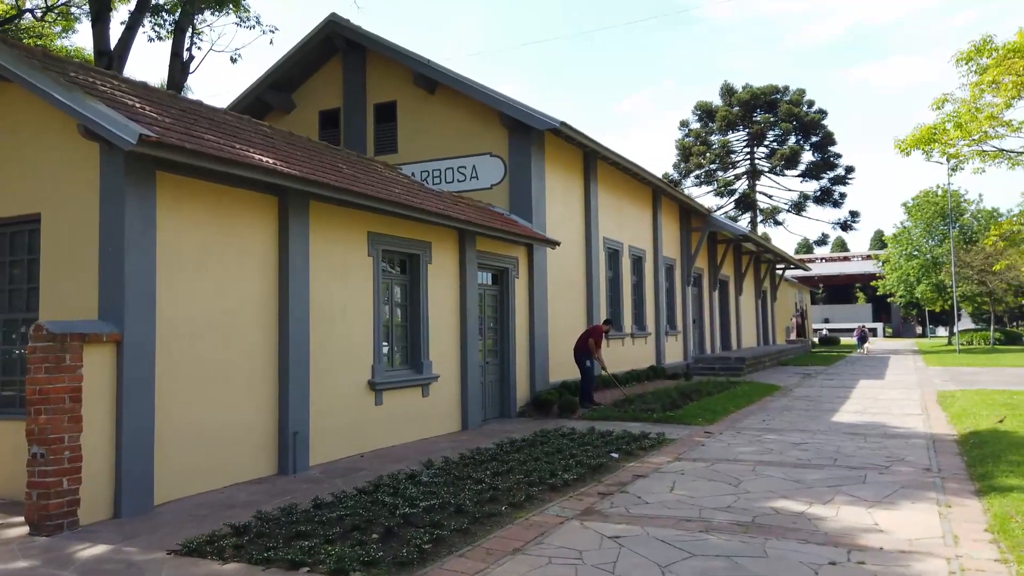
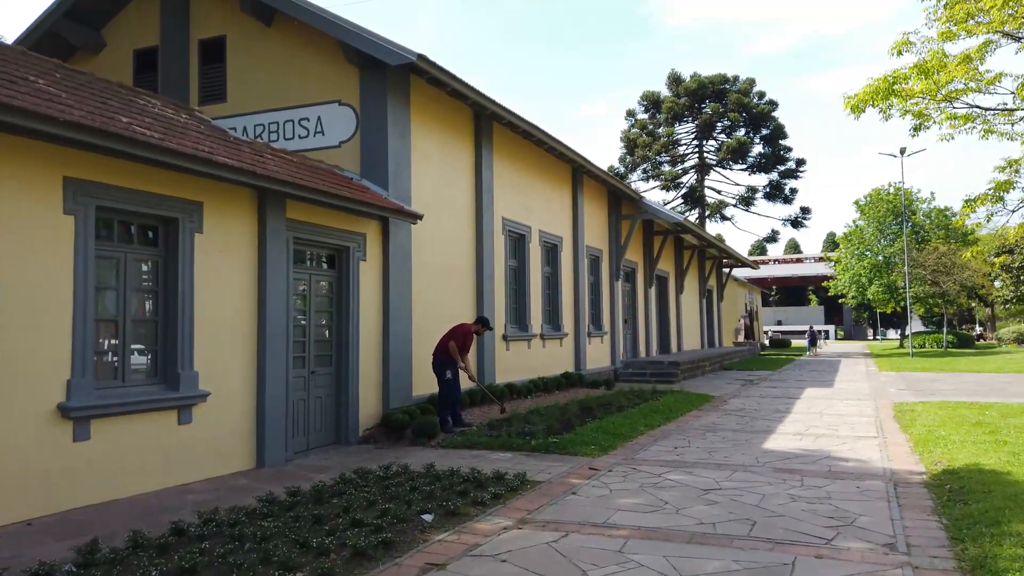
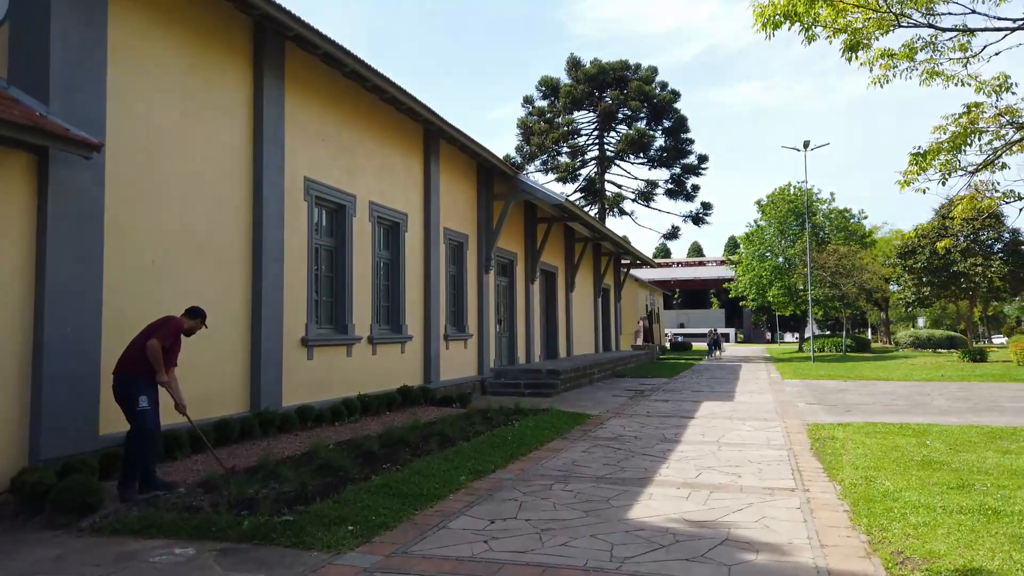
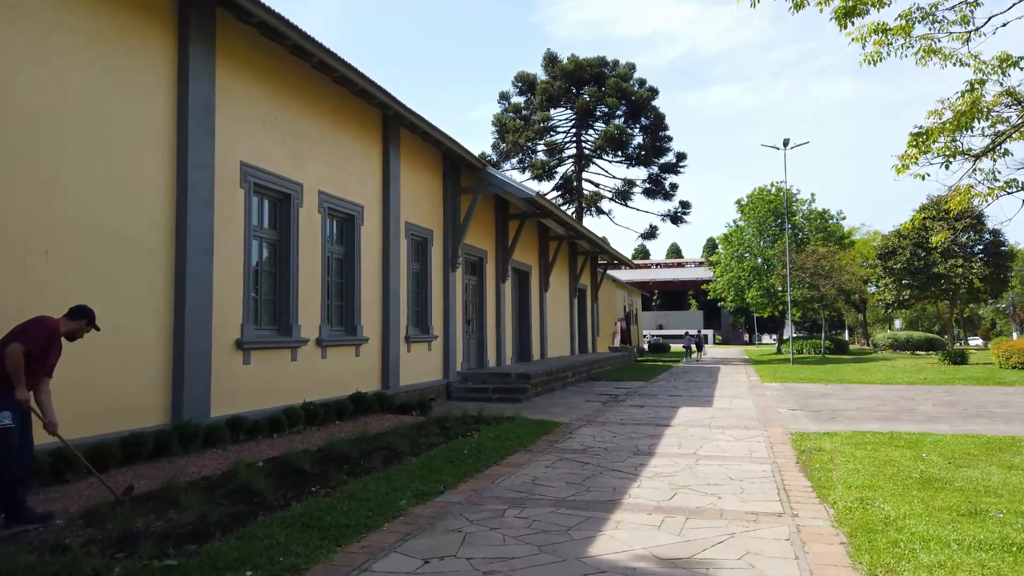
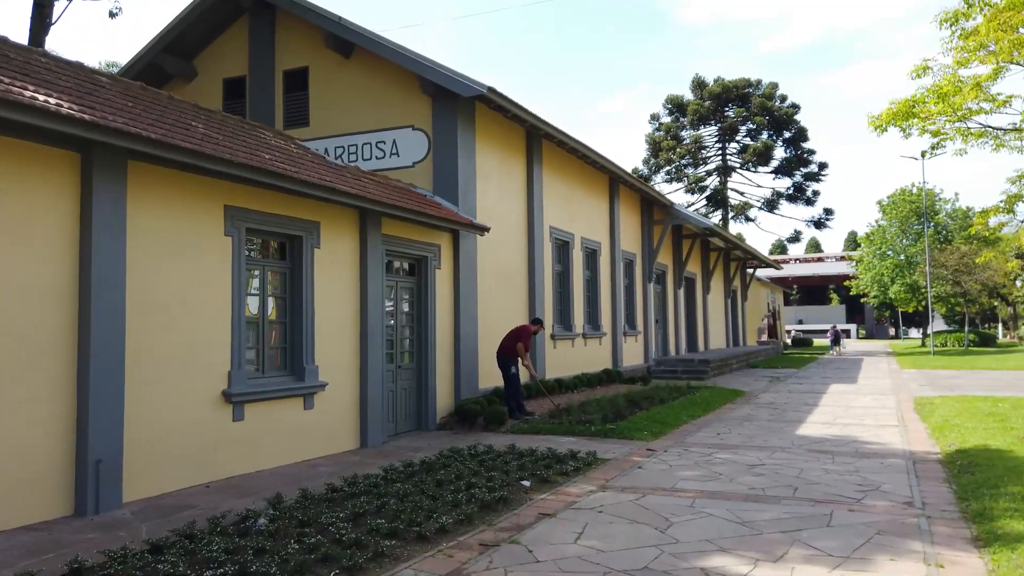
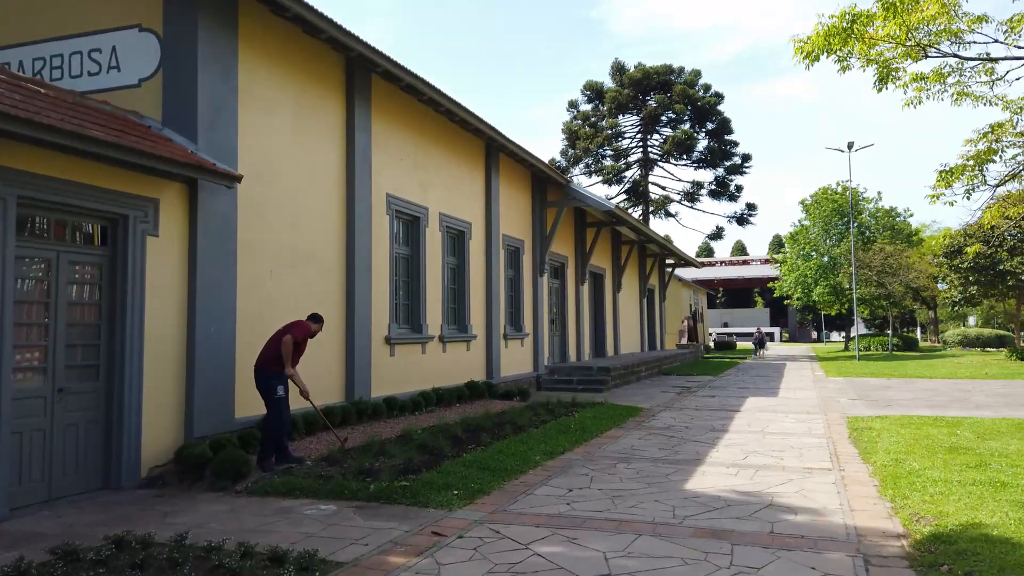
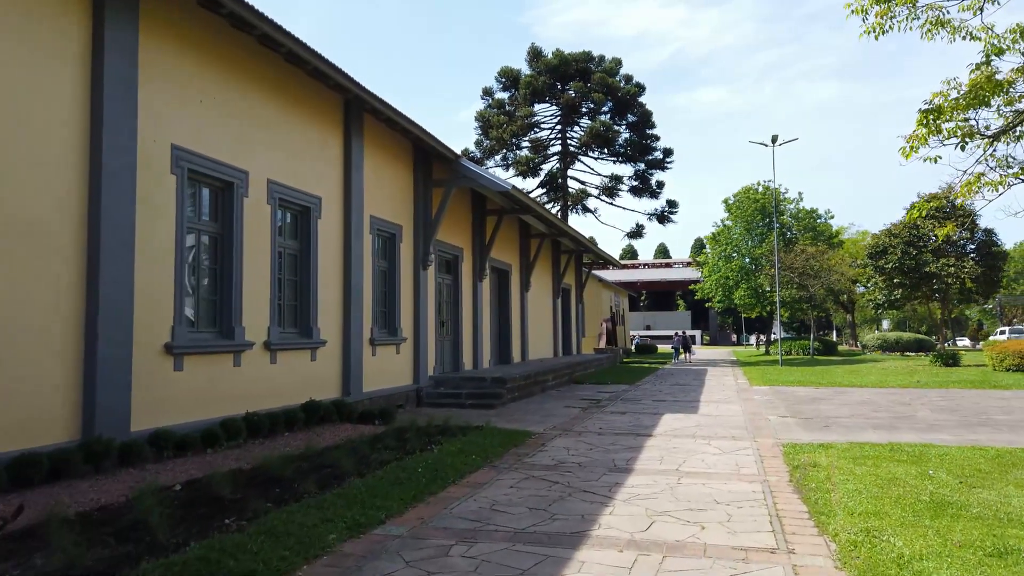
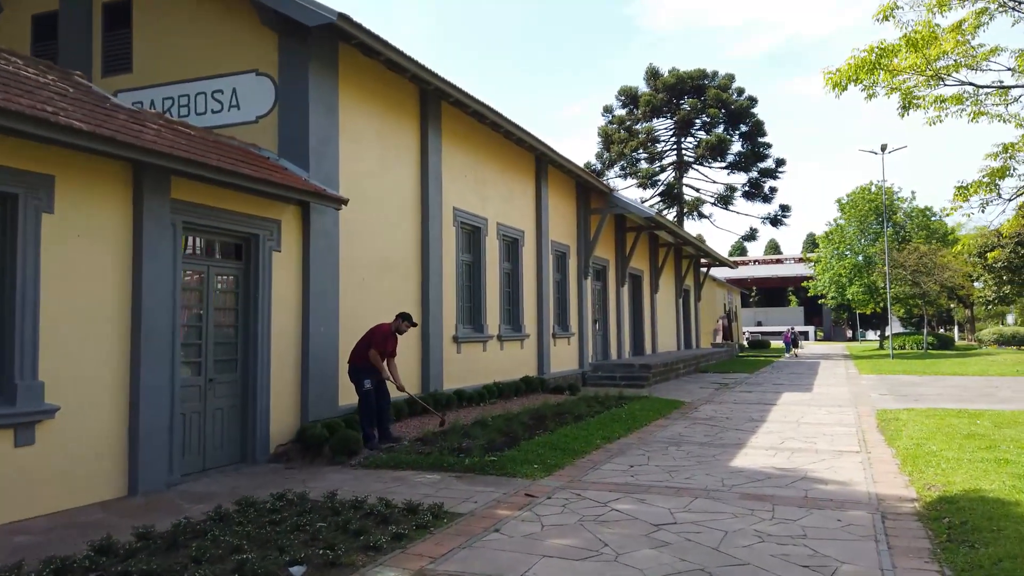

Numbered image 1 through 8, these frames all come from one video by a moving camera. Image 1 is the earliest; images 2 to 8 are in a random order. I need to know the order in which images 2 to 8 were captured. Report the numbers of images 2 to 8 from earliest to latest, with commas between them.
5, 2, 8, 6, 3, 4, 7
